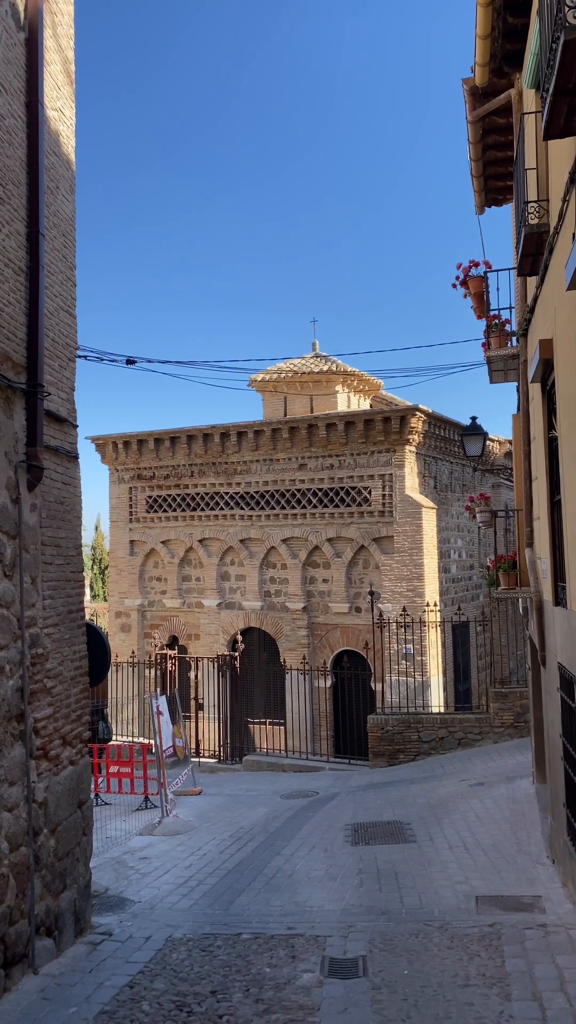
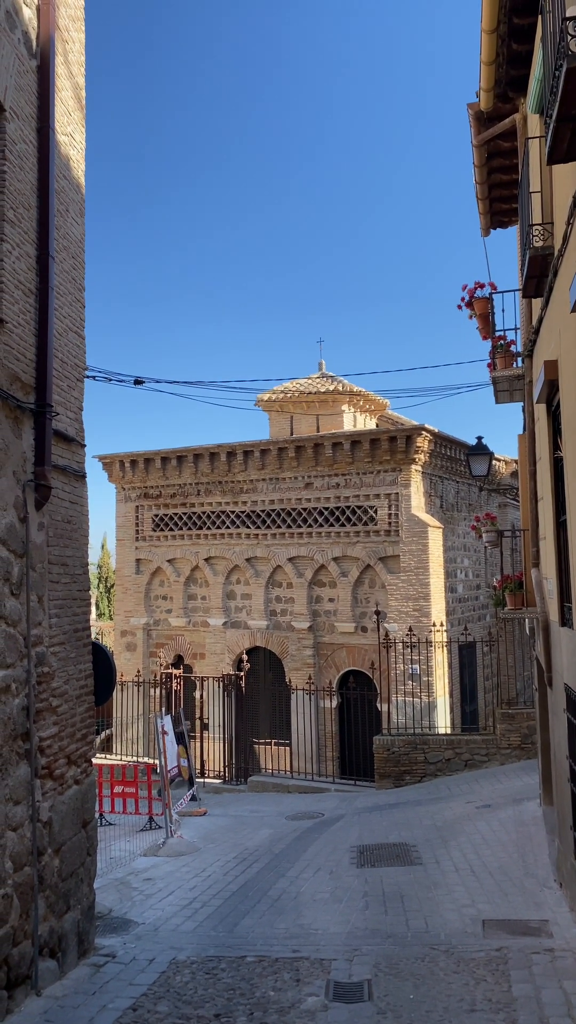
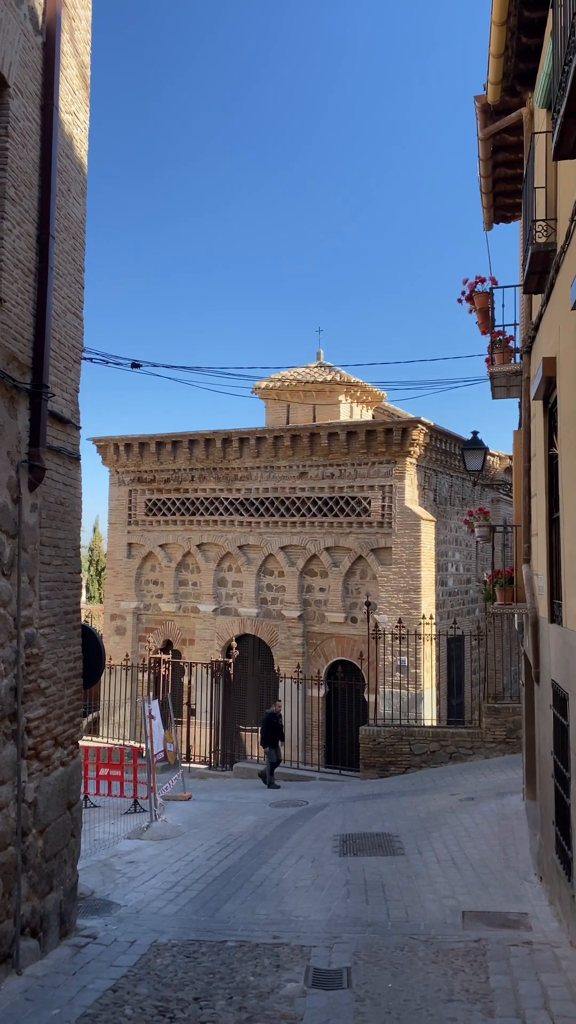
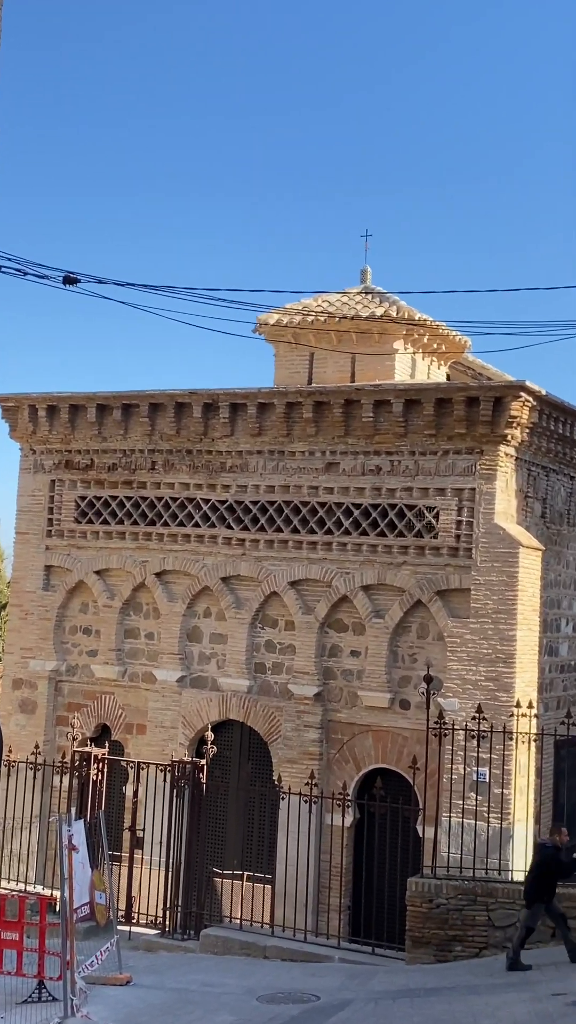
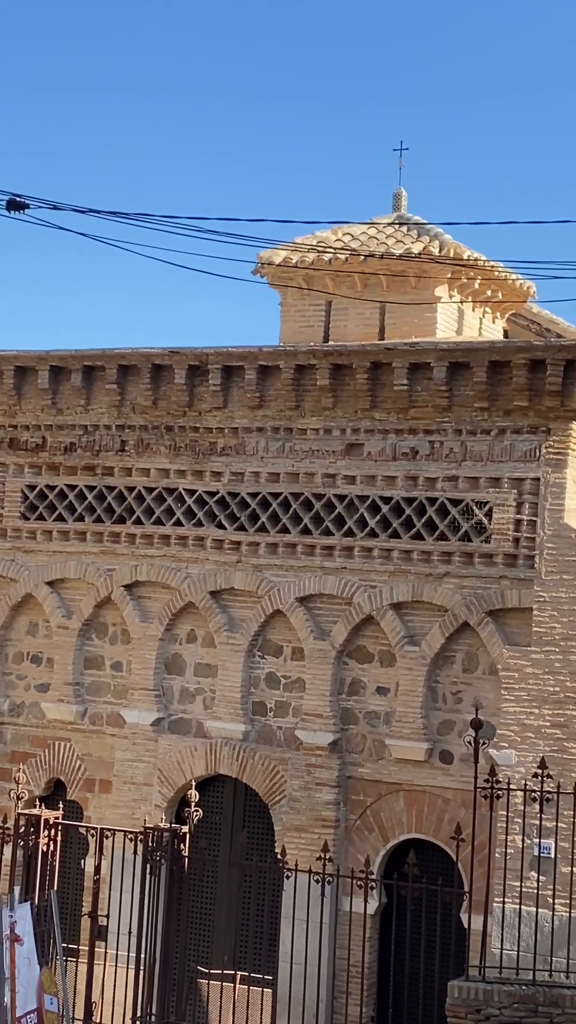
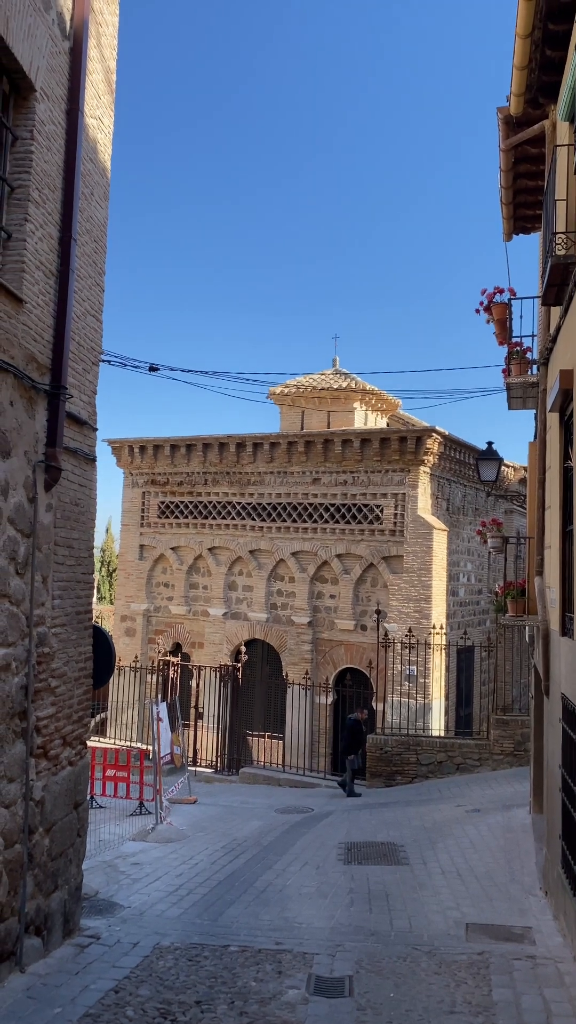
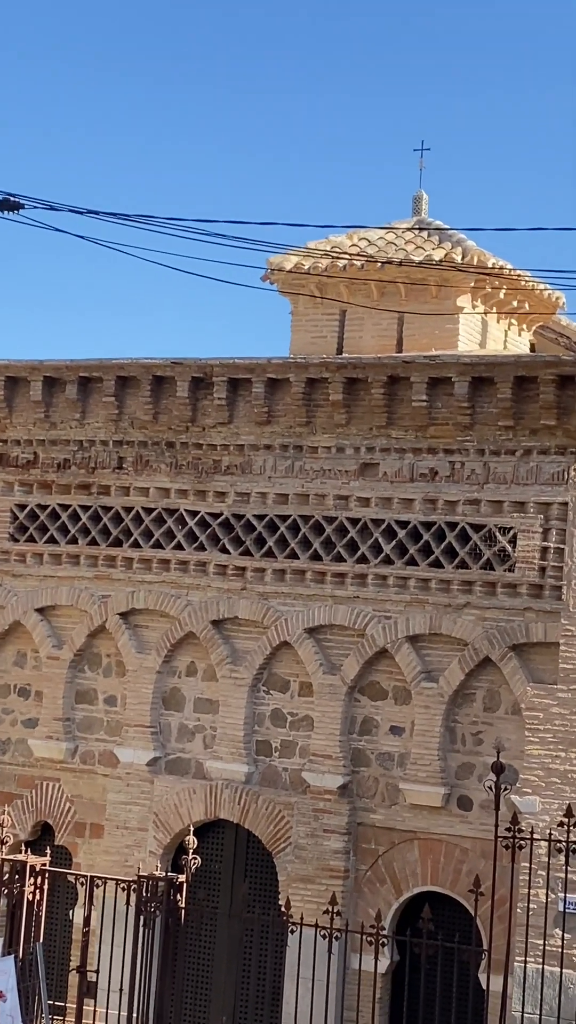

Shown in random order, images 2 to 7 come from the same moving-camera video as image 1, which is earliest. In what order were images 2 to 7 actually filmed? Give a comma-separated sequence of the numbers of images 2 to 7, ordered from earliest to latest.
2, 3, 6, 4, 5, 7
